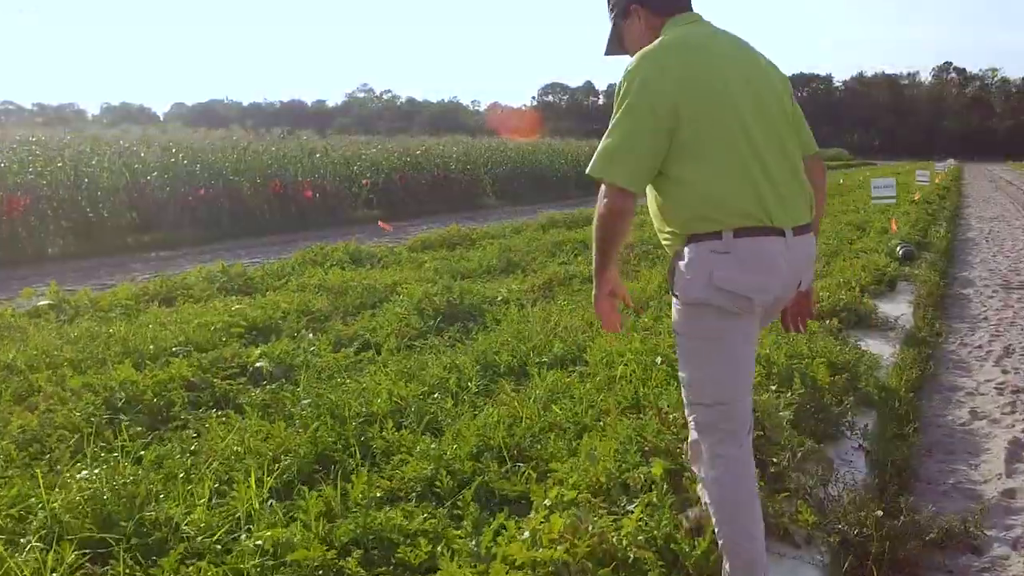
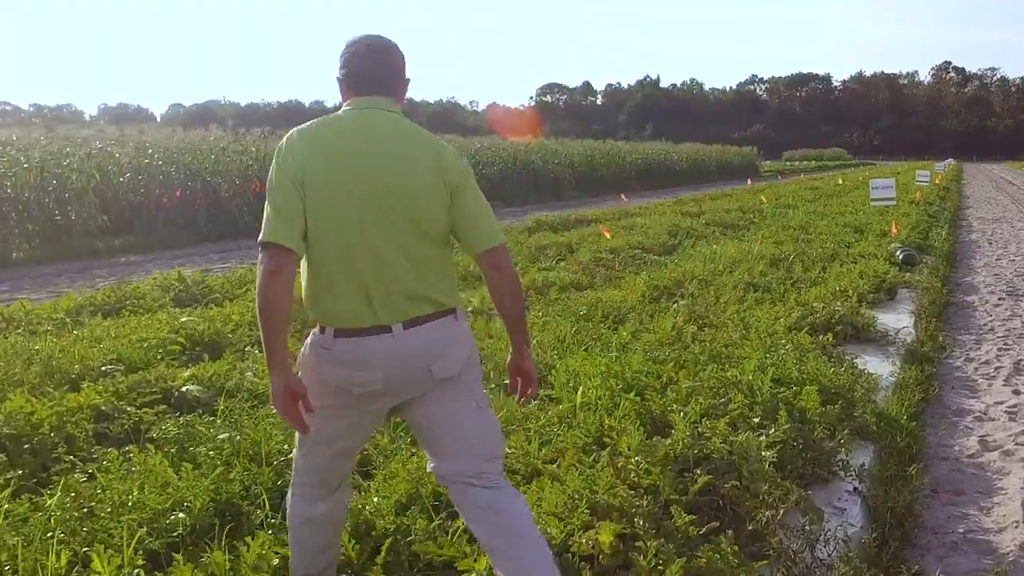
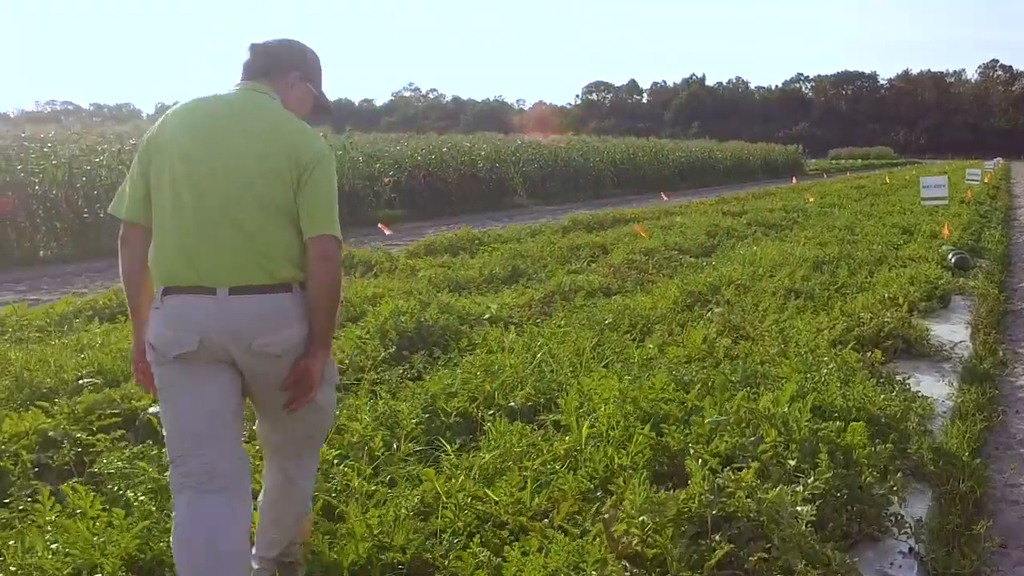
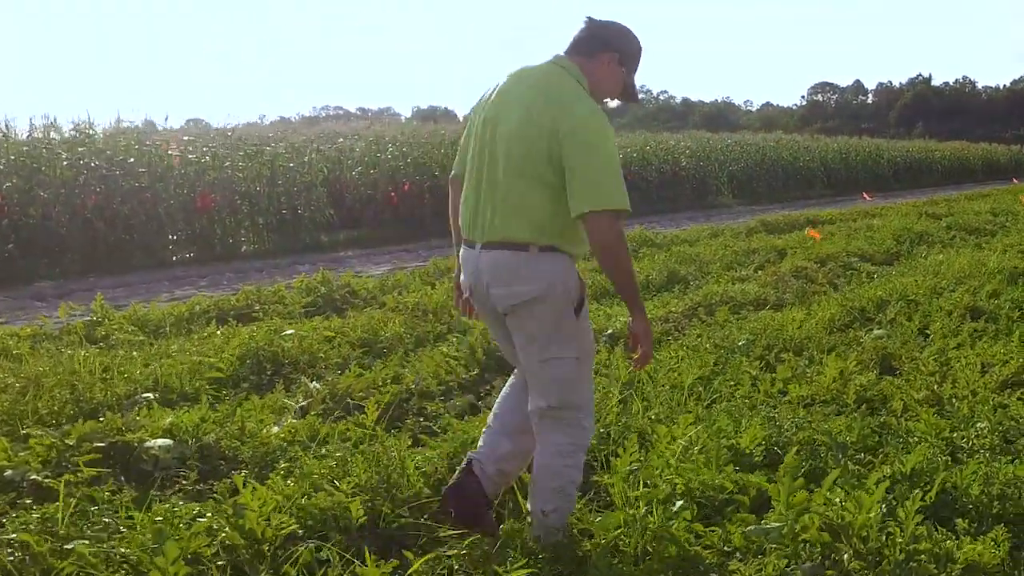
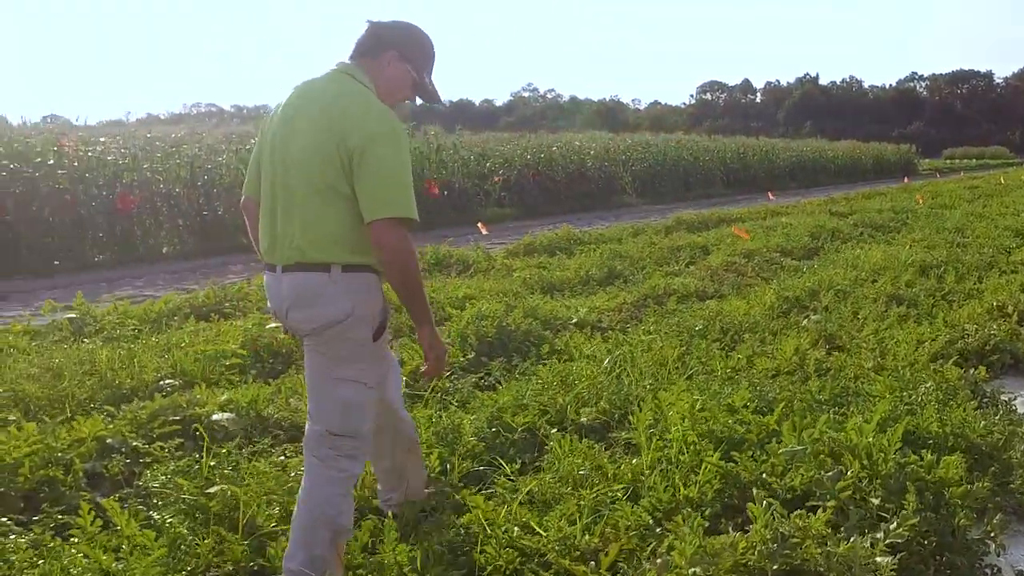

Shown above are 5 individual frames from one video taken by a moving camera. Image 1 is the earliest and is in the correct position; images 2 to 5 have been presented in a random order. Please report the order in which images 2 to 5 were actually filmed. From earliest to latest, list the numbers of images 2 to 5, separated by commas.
2, 3, 5, 4
